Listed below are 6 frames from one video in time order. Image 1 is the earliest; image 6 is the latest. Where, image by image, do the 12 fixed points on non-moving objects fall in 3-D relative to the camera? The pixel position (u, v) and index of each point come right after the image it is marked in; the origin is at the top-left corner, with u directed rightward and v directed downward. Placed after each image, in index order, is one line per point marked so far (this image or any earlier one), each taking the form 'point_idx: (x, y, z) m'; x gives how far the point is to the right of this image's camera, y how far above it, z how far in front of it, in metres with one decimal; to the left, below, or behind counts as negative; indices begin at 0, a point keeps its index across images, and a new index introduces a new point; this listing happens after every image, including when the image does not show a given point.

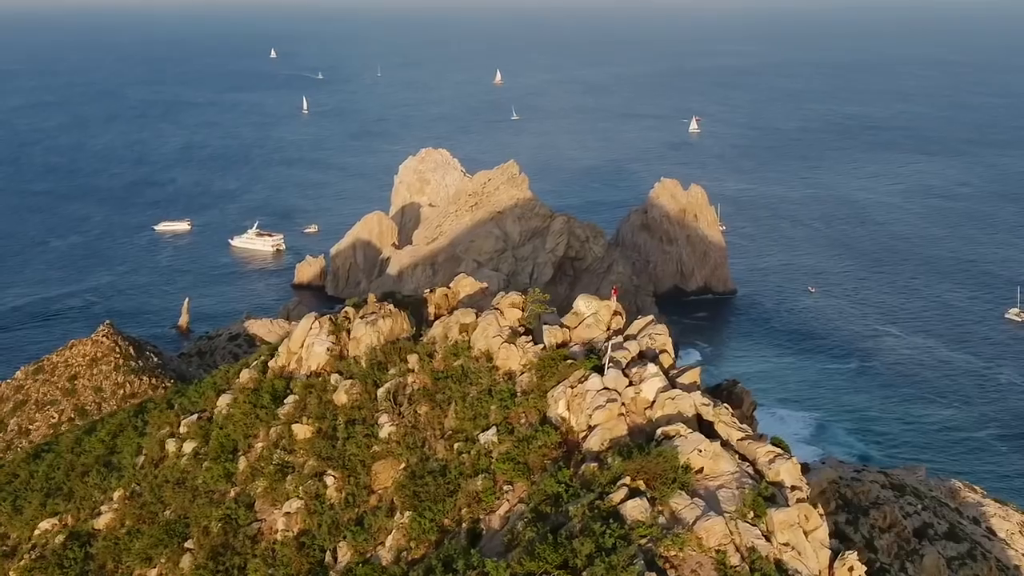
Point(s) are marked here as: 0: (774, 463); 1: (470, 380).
0: (+4.0, -2.7, +14.7) m
1: (-0.8, -1.8, +18.8) m
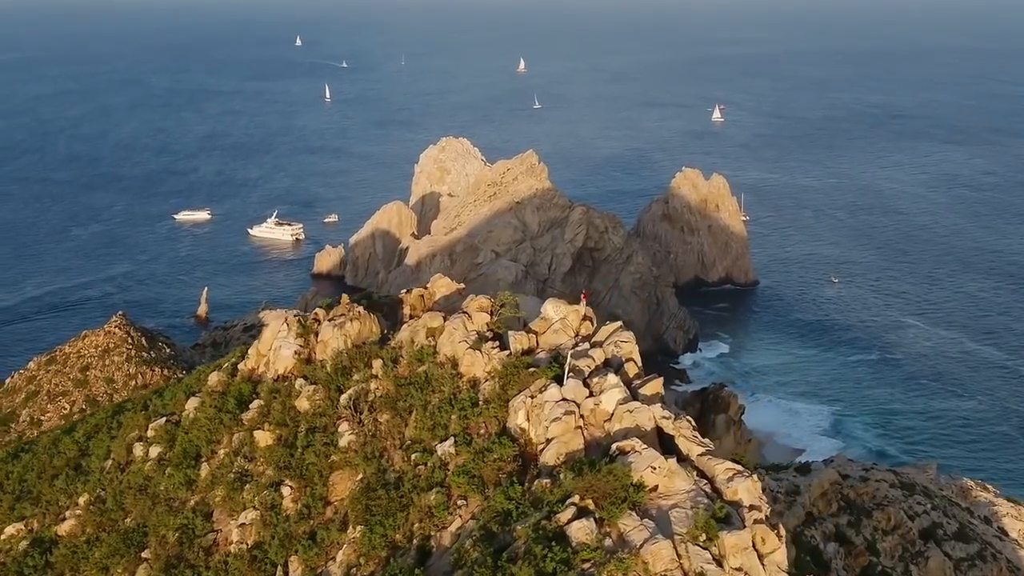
0: (+3.2, -2.8, +14.1) m
1: (-1.5, -1.9, +18.2) m
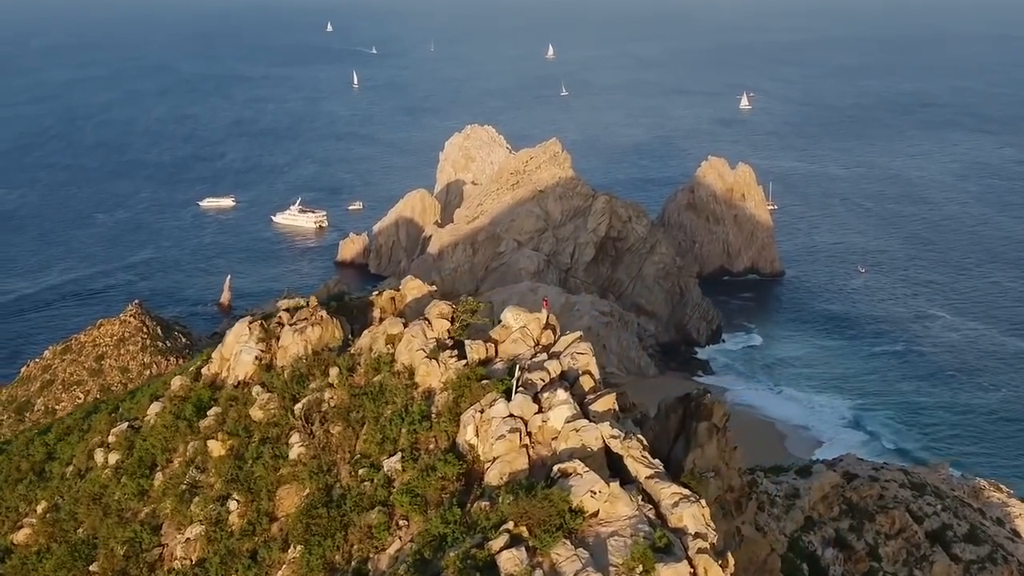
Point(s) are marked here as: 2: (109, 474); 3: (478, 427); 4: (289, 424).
0: (+2.3, -3.0, +13.4) m
1: (-2.3, -2.0, +17.6) m
2: (-8.3, -3.8, +19.7) m
3: (-0.6, -2.3, +15.6) m
4: (-4.2, -2.6, +18.1) m
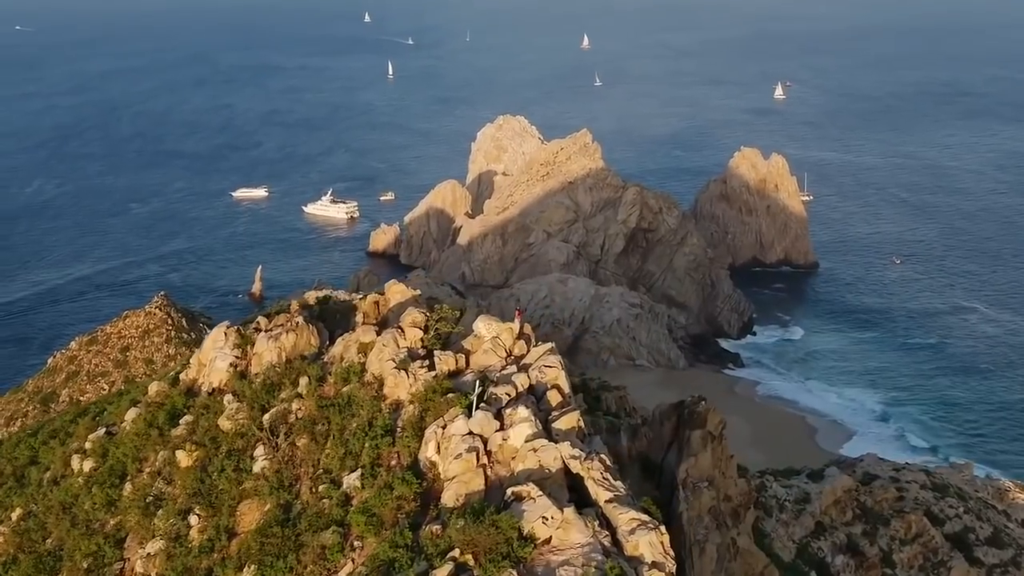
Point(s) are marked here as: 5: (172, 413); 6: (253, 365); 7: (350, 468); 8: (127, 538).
0: (+1.6, -3.3, +12.7) m
1: (-2.9, -2.2, +17.1) m
2: (-8.8, -4.0, +19.4) m
3: (-1.1, -2.4, +15.0) m
4: (-4.8, -2.7, +17.7) m
5: (-7.0, -2.6, +19.7) m
6: (-5.3, -1.6, +19.6) m
7: (-2.7, -3.0, +15.9) m
8: (-7.0, -4.6, +17.5) m
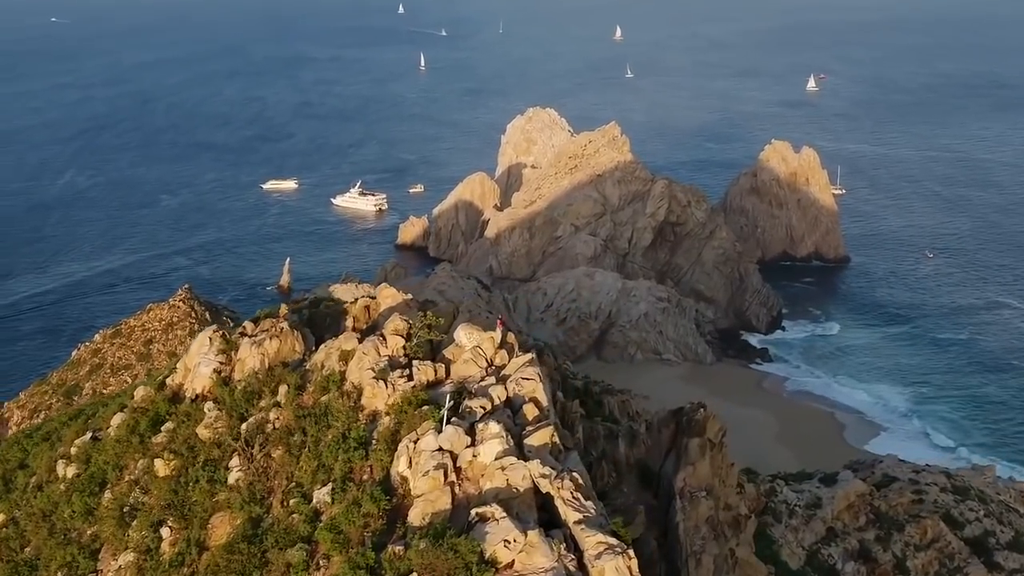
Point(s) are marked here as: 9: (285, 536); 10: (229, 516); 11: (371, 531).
0: (+1.2, -3.4, +12.2) m
1: (-3.2, -2.3, +16.7) m
2: (-9.1, -4.1, +19.2) m
3: (-1.6, -2.6, +14.6) m
4: (-5.1, -2.9, +17.4) m
5: (-7.3, -2.7, +19.4) m
6: (-5.6, -1.7, +19.3) m
7: (-3.1, -3.1, +15.5) m
8: (-7.4, -4.7, +17.2) m
9: (-3.5, -3.8, +14.8) m
10: (-4.7, -3.8, +16.1) m
11: (-2.0, -3.5, +14.0) m
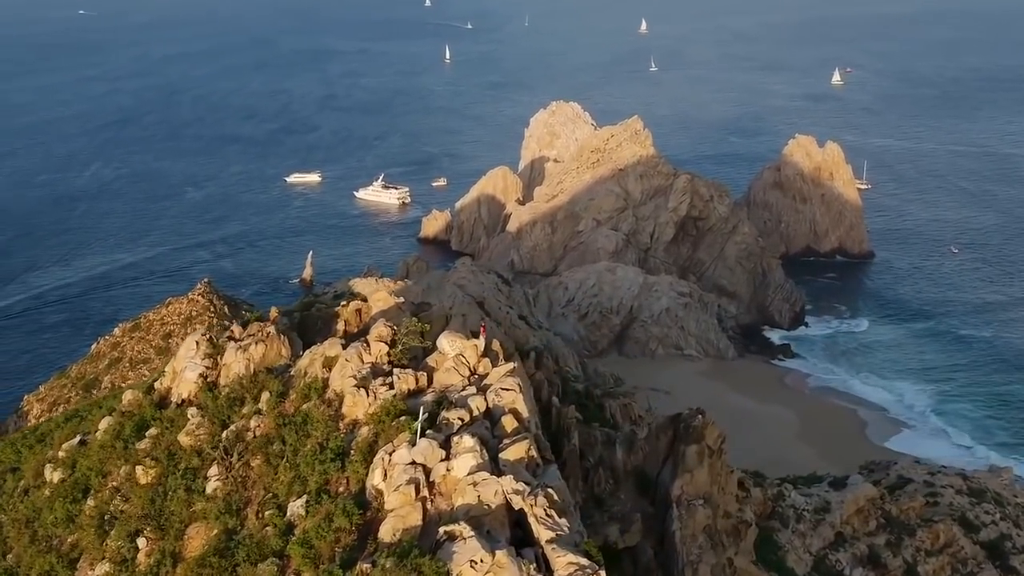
0: (+0.7, -3.6, +11.8) m
1: (-3.5, -2.5, +16.4) m
2: (-9.3, -4.1, +19.0) m
3: (-1.9, -2.7, +14.2) m
4: (-5.4, -3.0, +17.1) m
5: (-7.5, -2.8, +19.2) m
6: (-5.8, -1.8, +19.0) m
7: (-3.4, -3.2, +15.2) m
8: (-7.7, -4.8, +17.1) m
9: (-3.8, -3.9, +14.5) m
10: (-5.1, -3.9, +15.8) m
11: (-2.4, -3.7, +13.7) m
